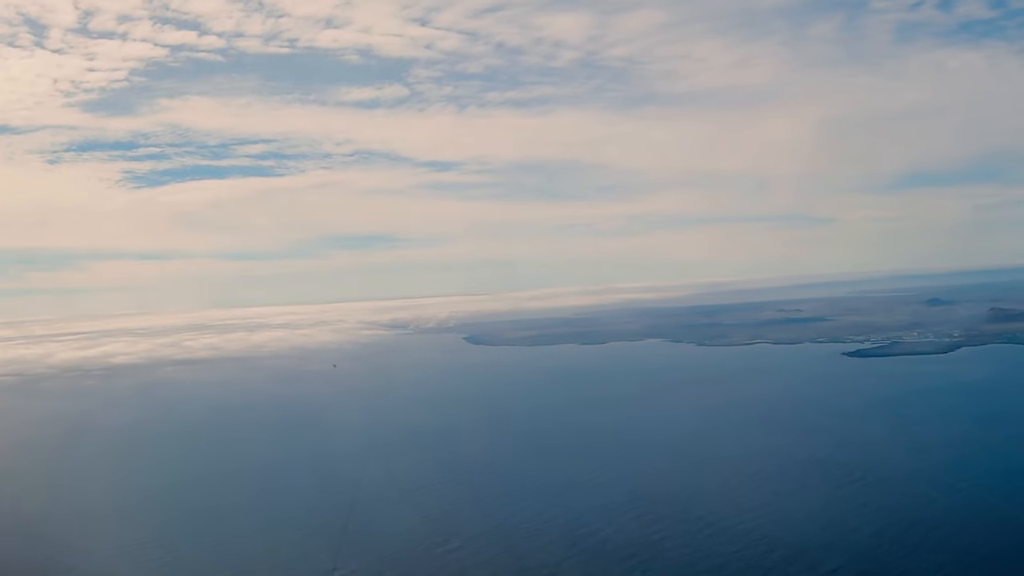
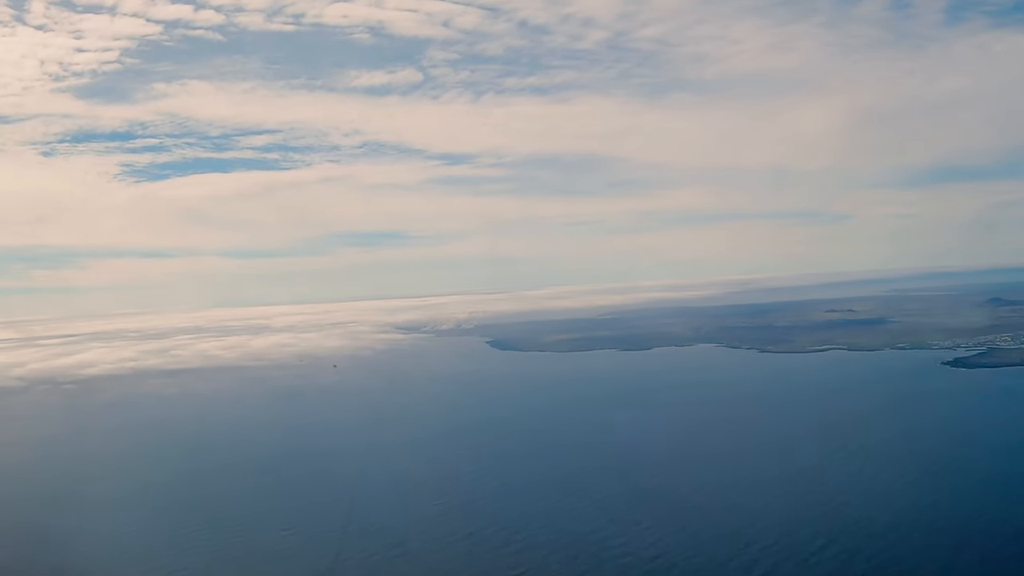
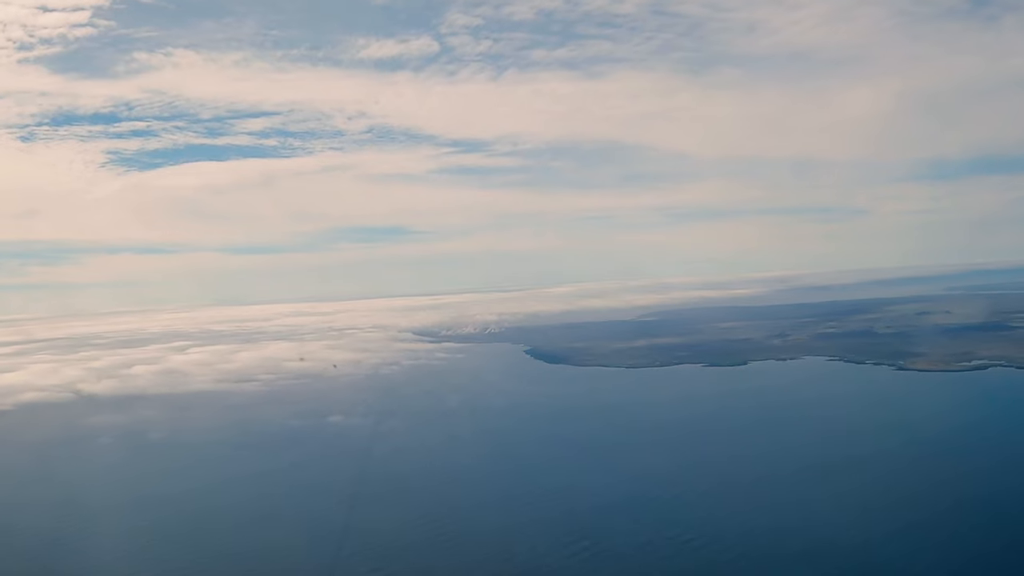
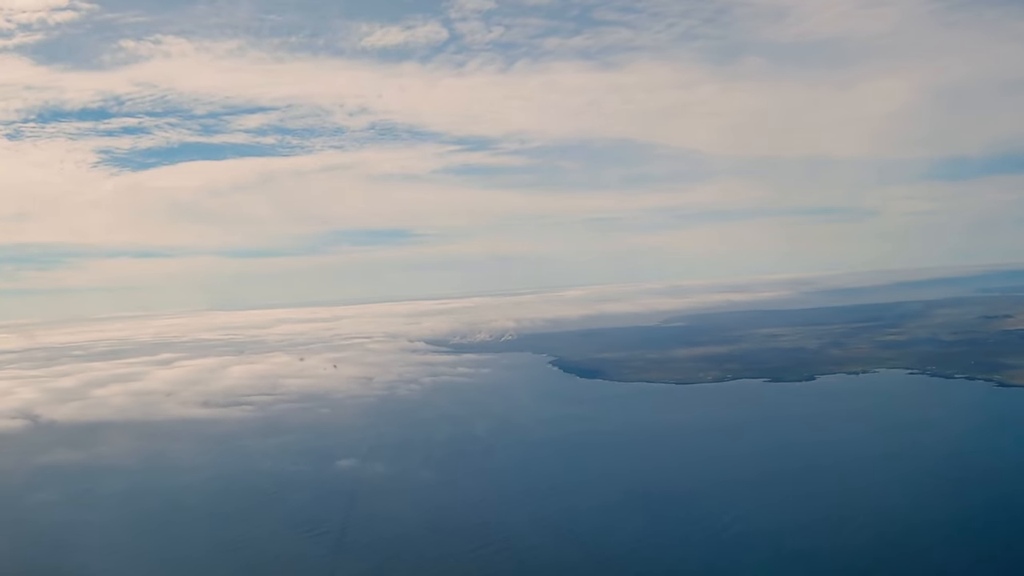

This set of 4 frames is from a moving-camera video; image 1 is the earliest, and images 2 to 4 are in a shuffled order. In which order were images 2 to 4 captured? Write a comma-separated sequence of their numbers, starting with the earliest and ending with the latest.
2, 3, 4
